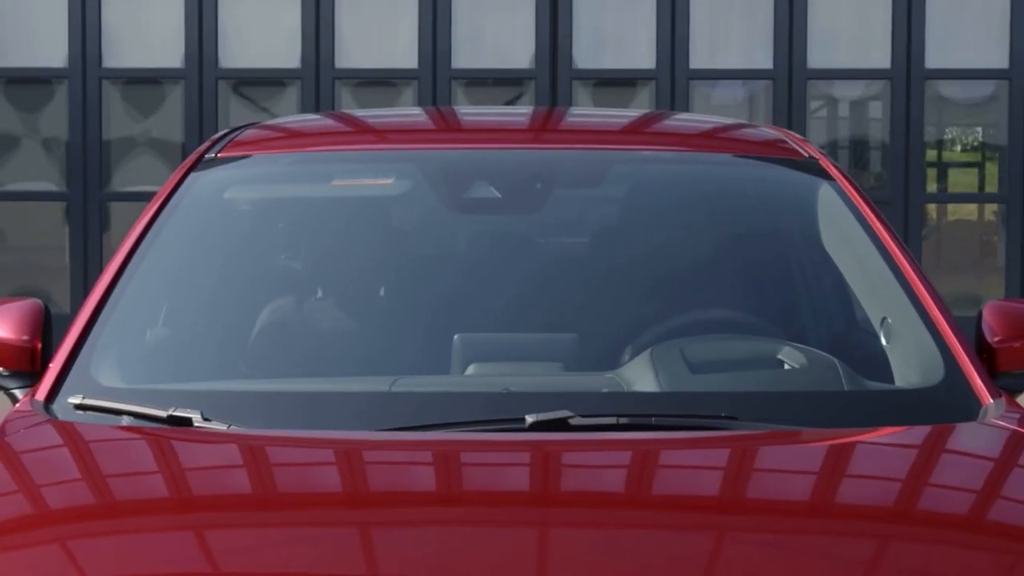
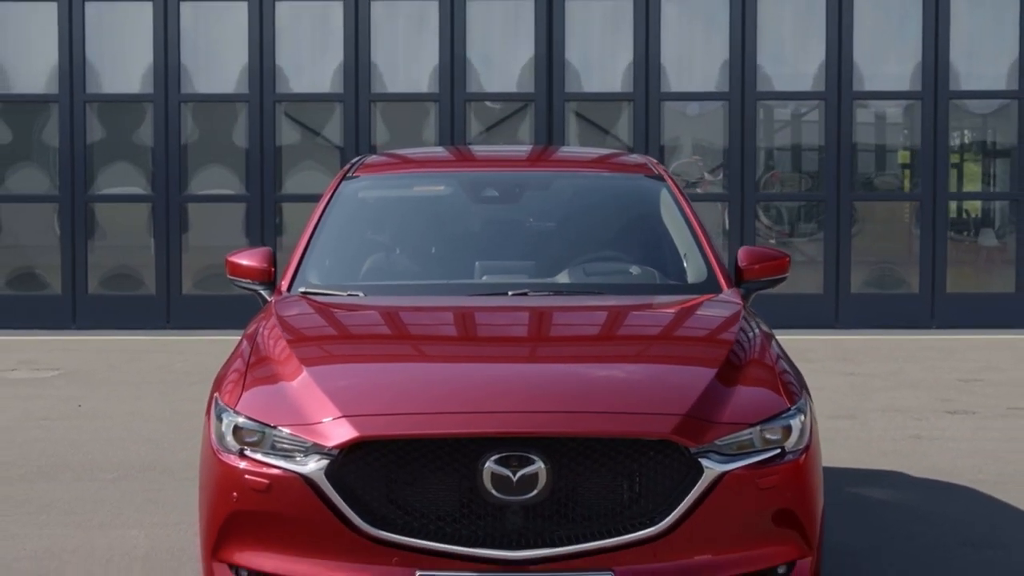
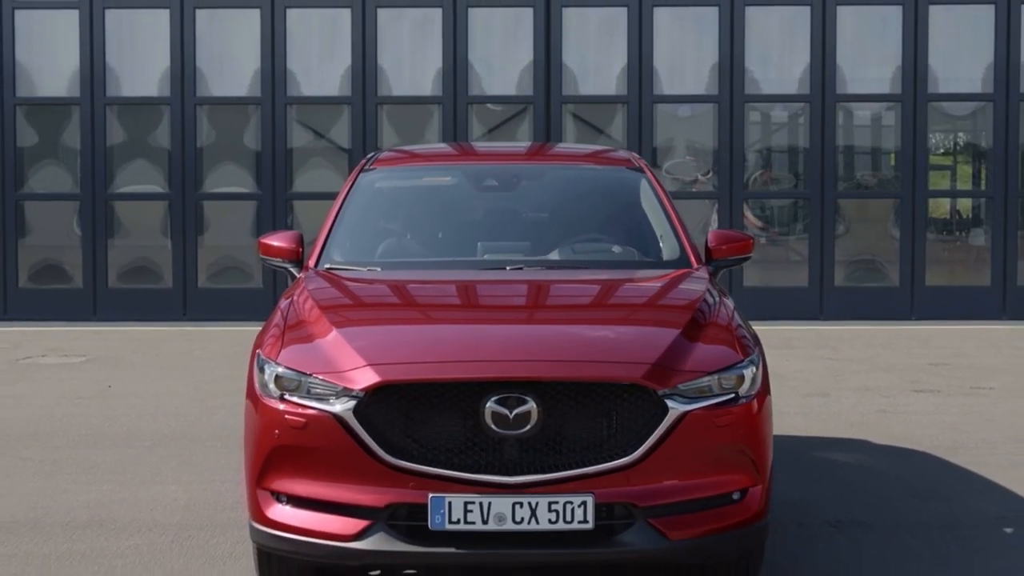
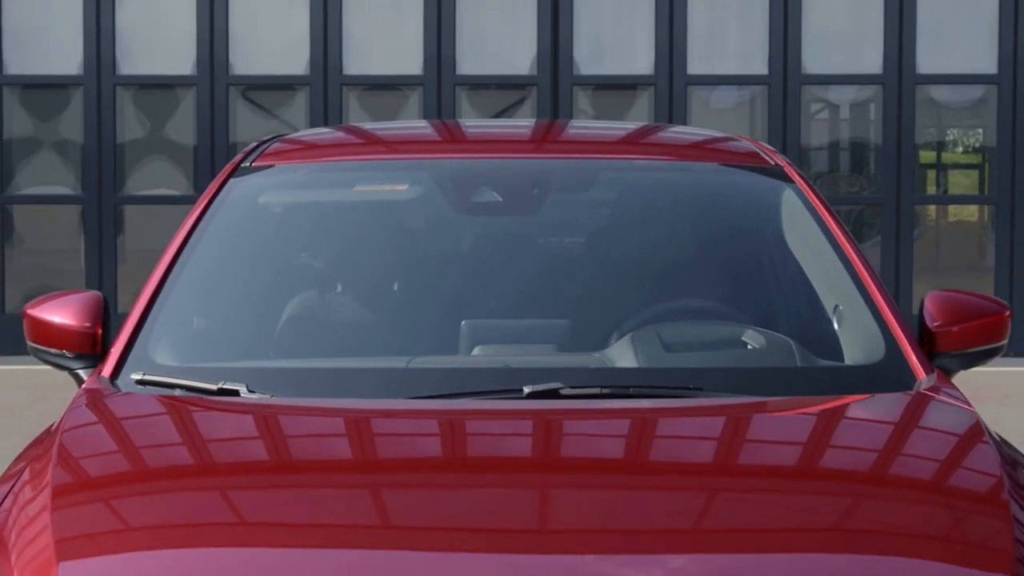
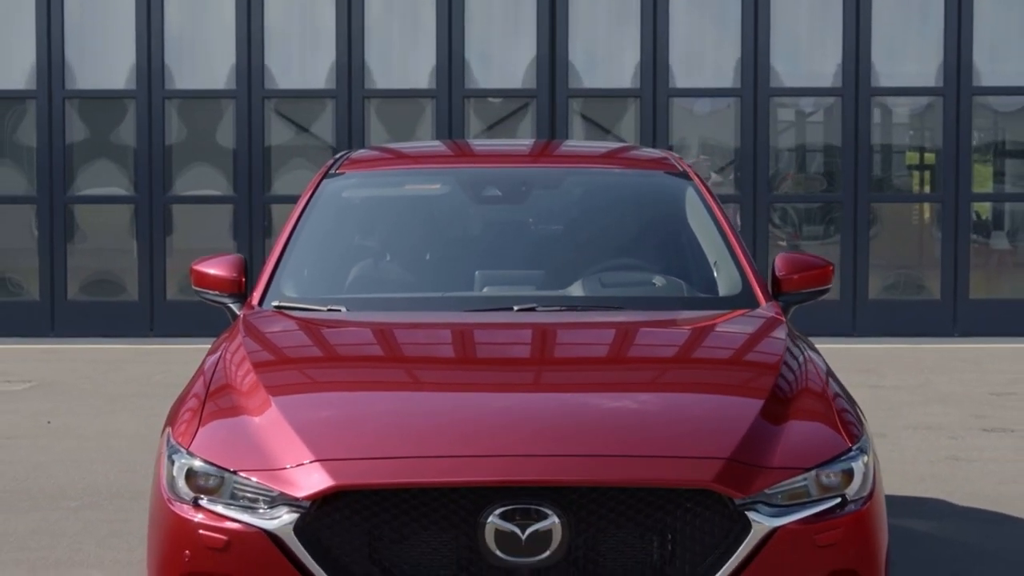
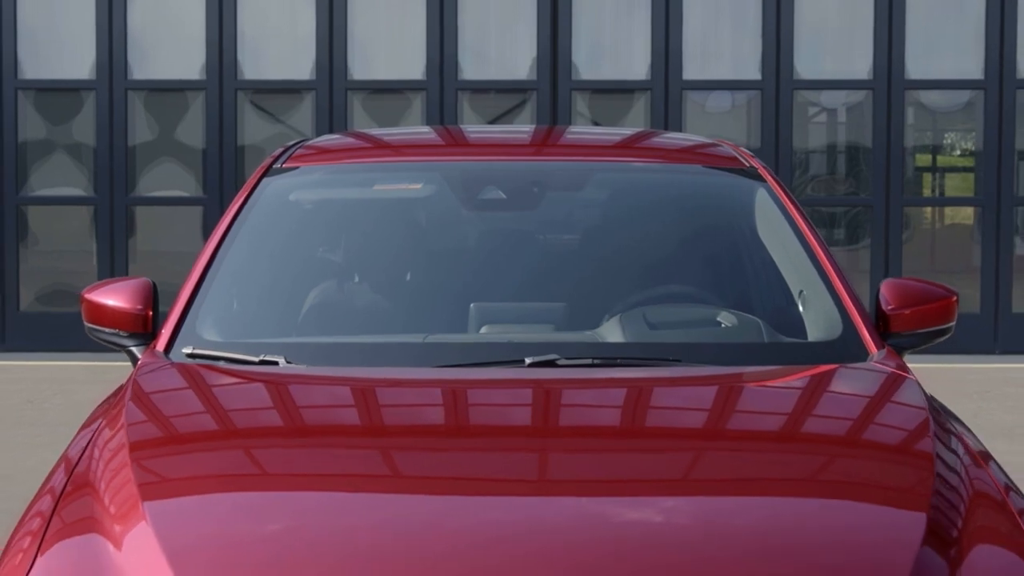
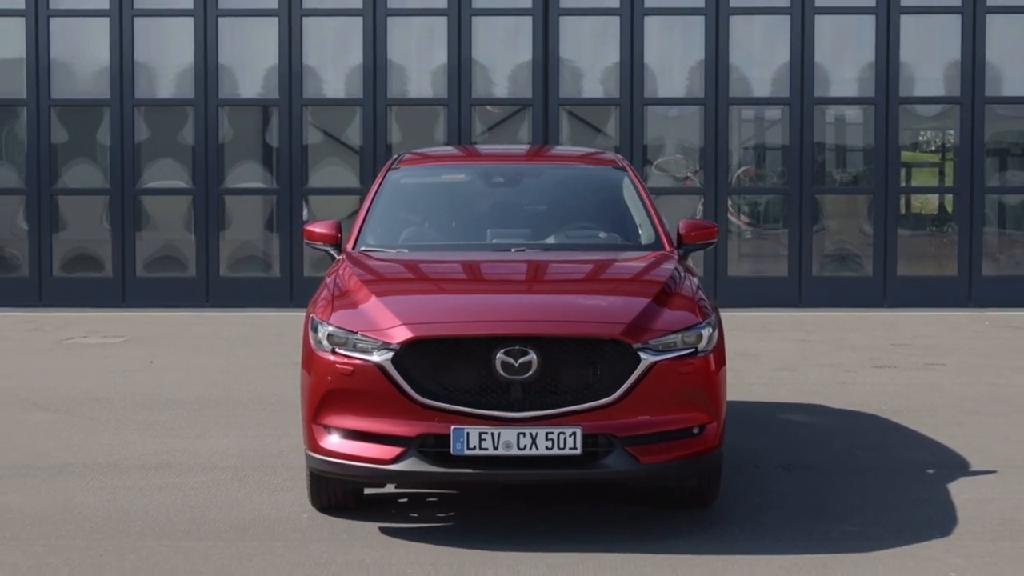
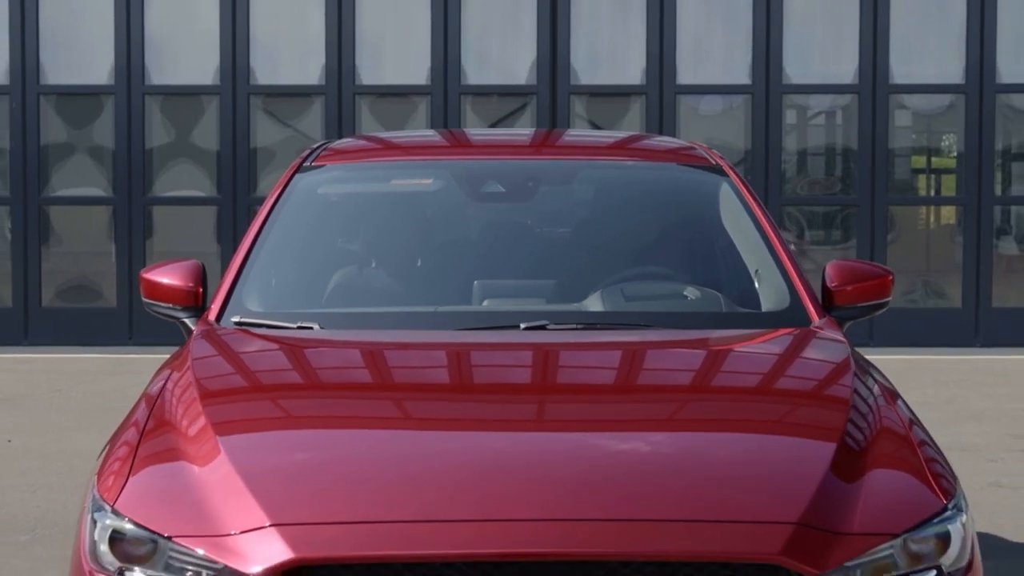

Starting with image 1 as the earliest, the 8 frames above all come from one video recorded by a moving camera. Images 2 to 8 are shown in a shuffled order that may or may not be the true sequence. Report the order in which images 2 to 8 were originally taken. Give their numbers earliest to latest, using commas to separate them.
4, 6, 8, 5, 2, 3, 7
